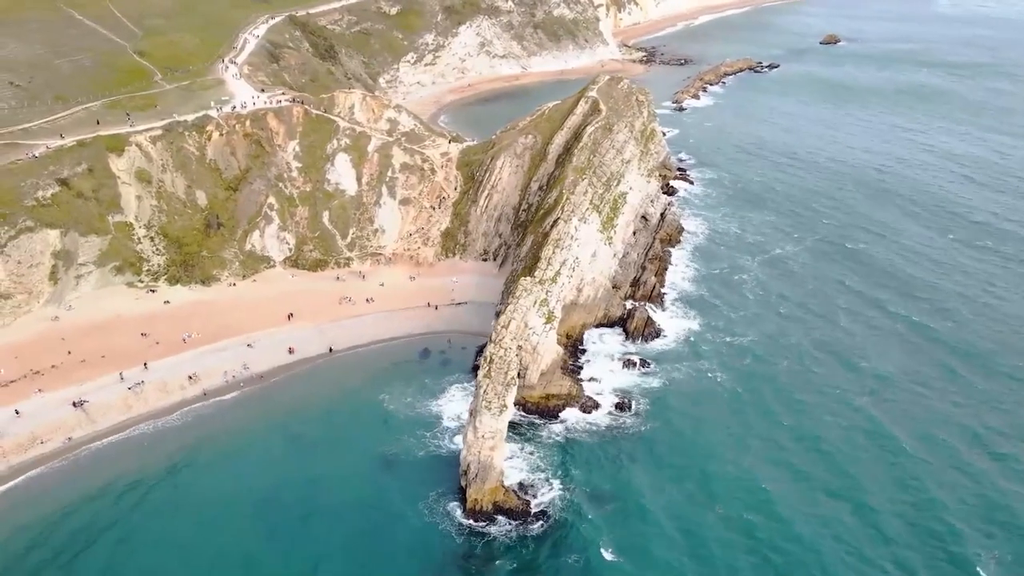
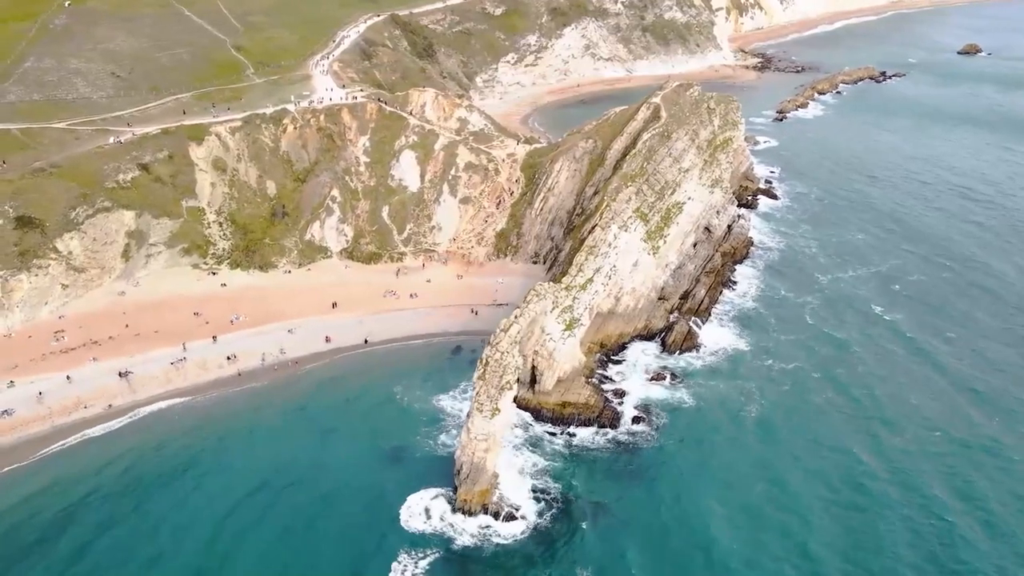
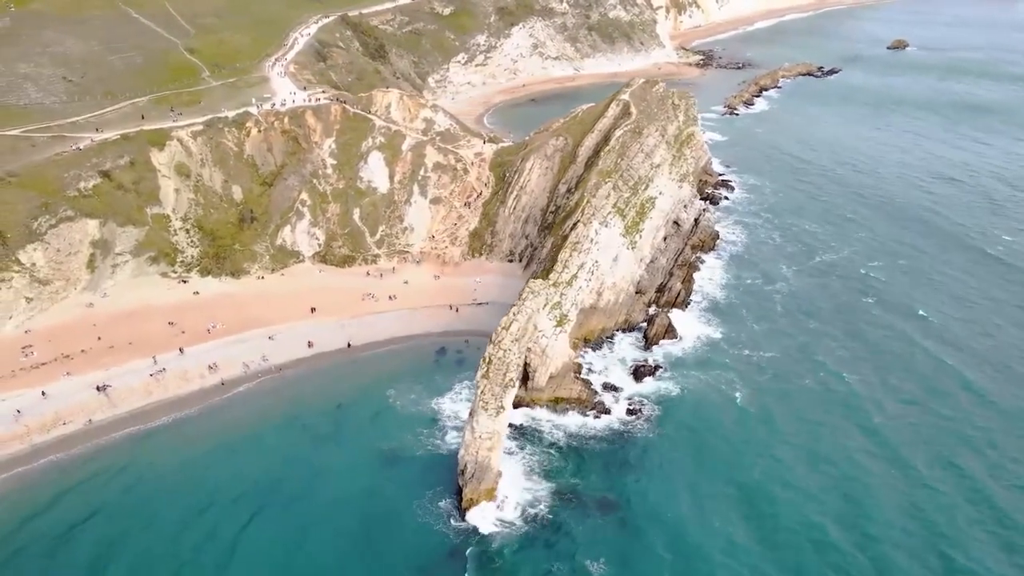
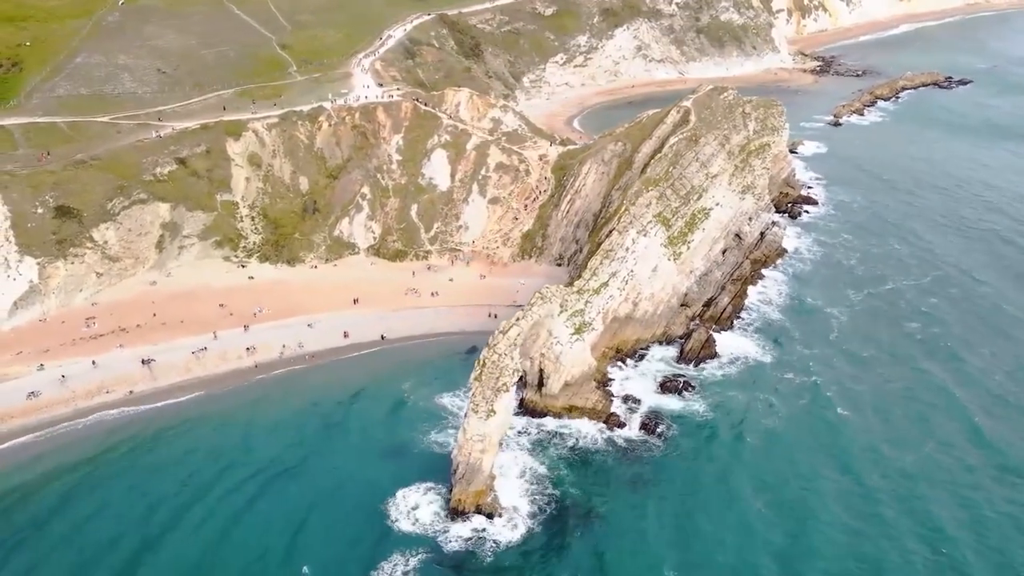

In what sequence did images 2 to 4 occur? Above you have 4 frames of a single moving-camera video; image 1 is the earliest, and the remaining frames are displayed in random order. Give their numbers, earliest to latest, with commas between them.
3, 2, 4
